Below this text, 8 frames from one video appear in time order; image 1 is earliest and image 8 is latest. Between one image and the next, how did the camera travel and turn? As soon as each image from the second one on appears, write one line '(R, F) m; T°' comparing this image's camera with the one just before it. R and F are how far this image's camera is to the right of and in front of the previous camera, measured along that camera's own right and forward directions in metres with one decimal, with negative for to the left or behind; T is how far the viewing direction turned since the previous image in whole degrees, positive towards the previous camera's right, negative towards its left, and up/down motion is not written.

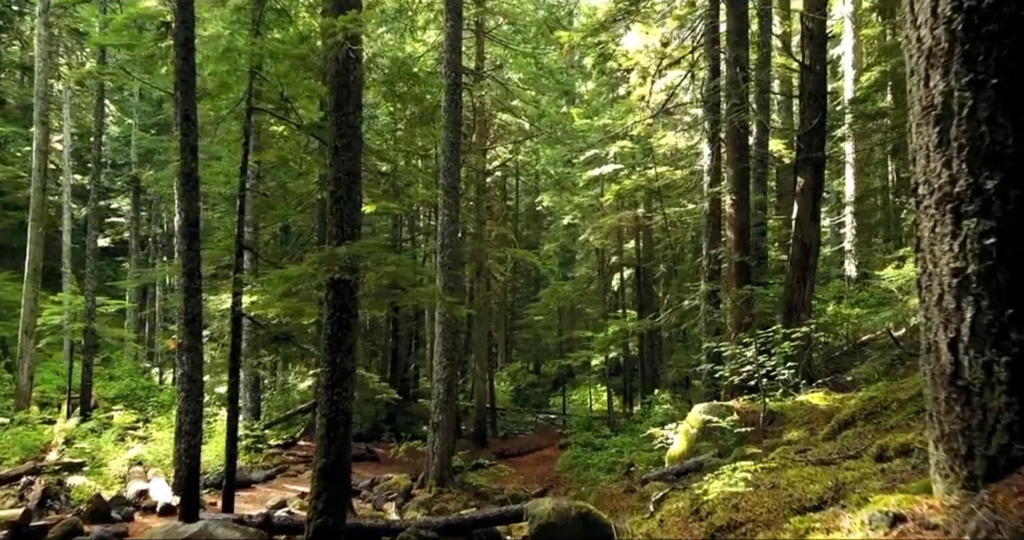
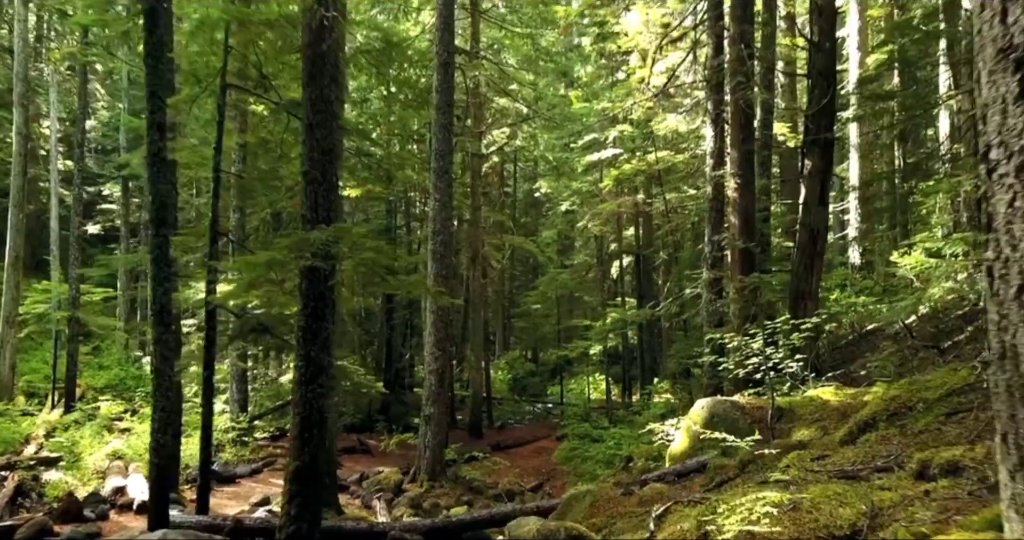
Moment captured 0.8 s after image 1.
(+0.1, +0.5) m; 0°
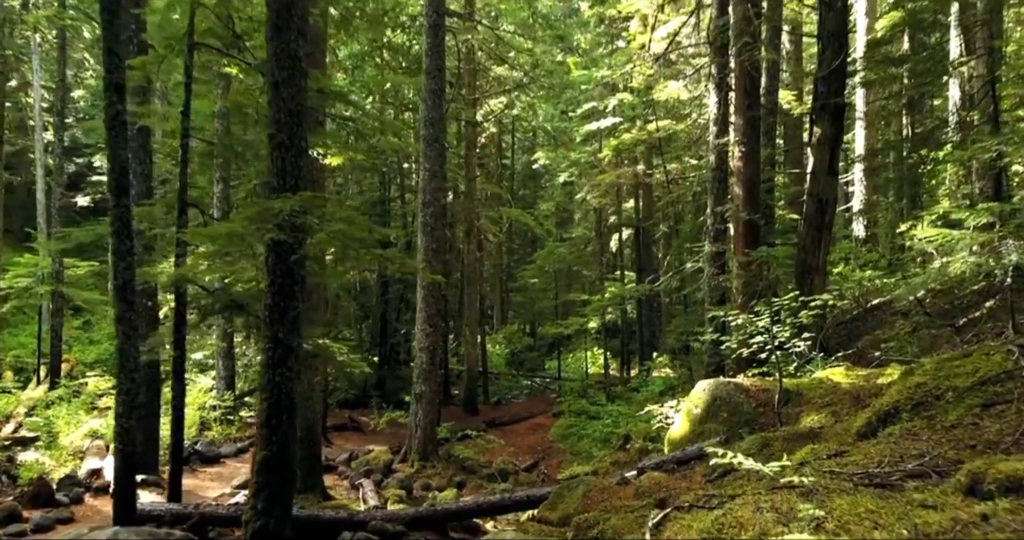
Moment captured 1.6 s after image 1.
(+0.1, +0.5) m; 0°
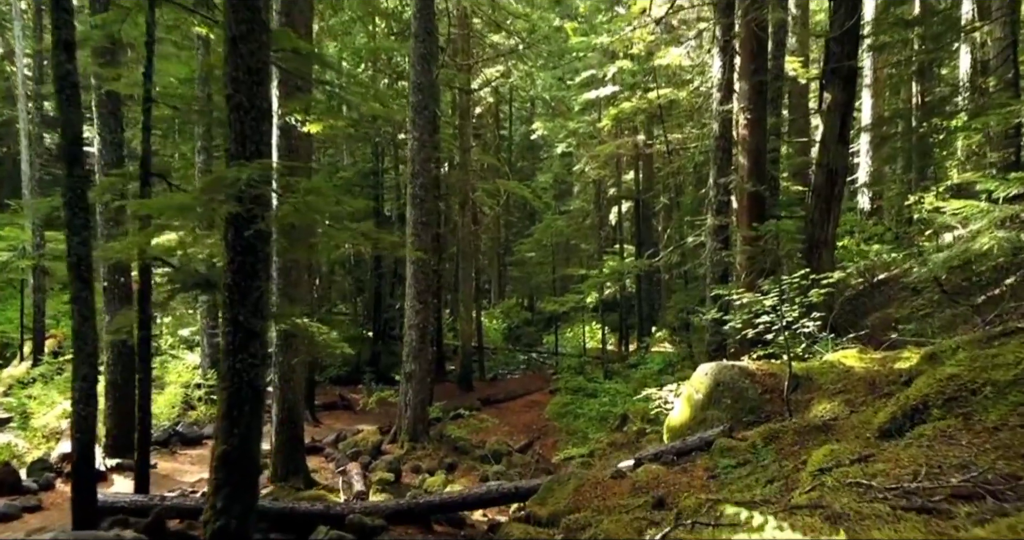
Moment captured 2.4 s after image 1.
(+0.1, +0.6) m; 0°
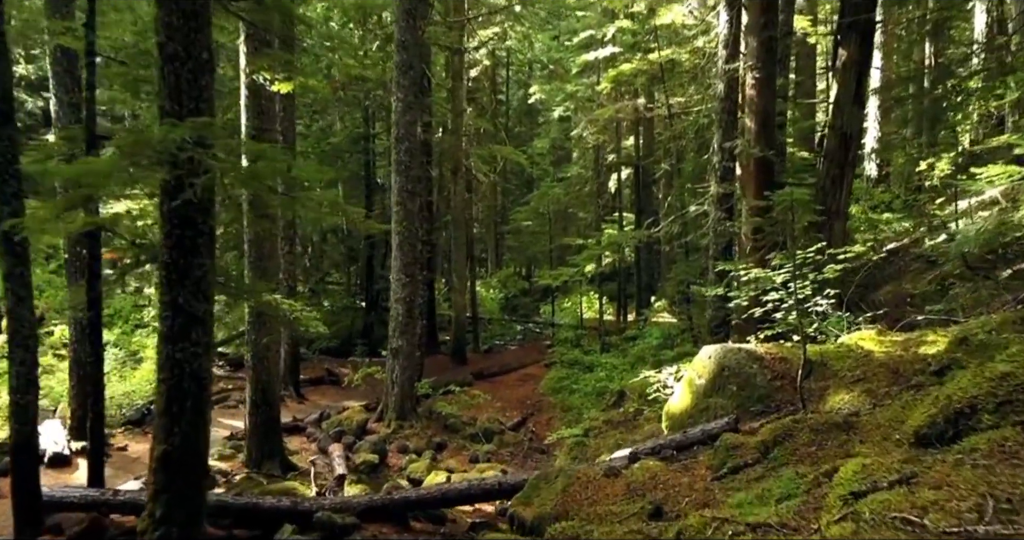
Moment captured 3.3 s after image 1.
(+0.1, +0.7) m; 0°
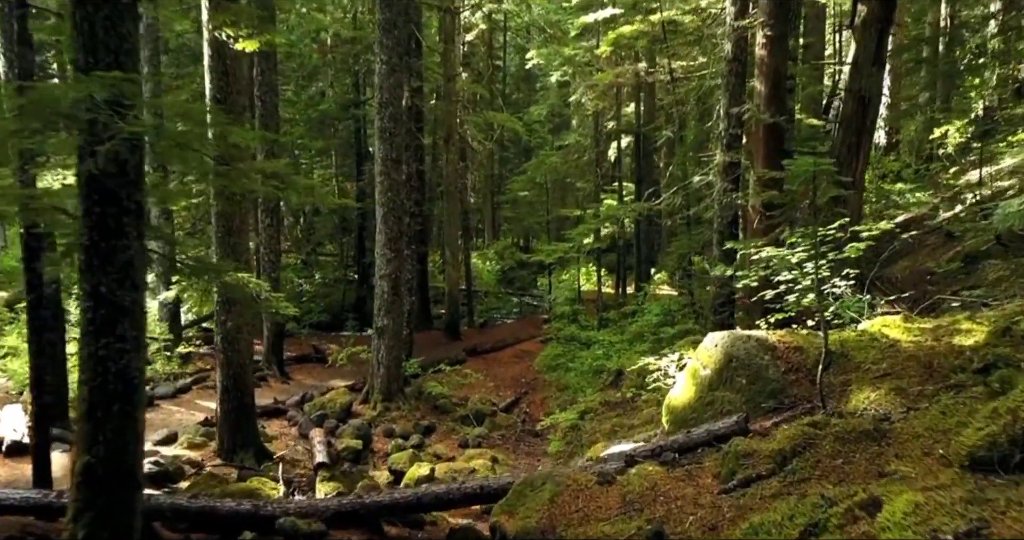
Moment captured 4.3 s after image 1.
(+0.1, +0.7) m; 0°
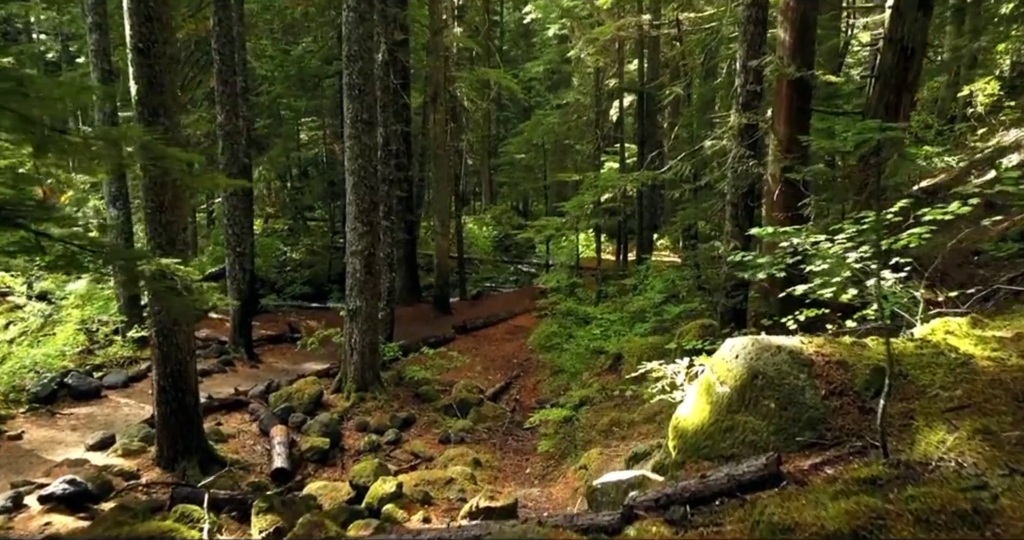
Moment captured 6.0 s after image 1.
(+0.2, +1.2) m; 0°
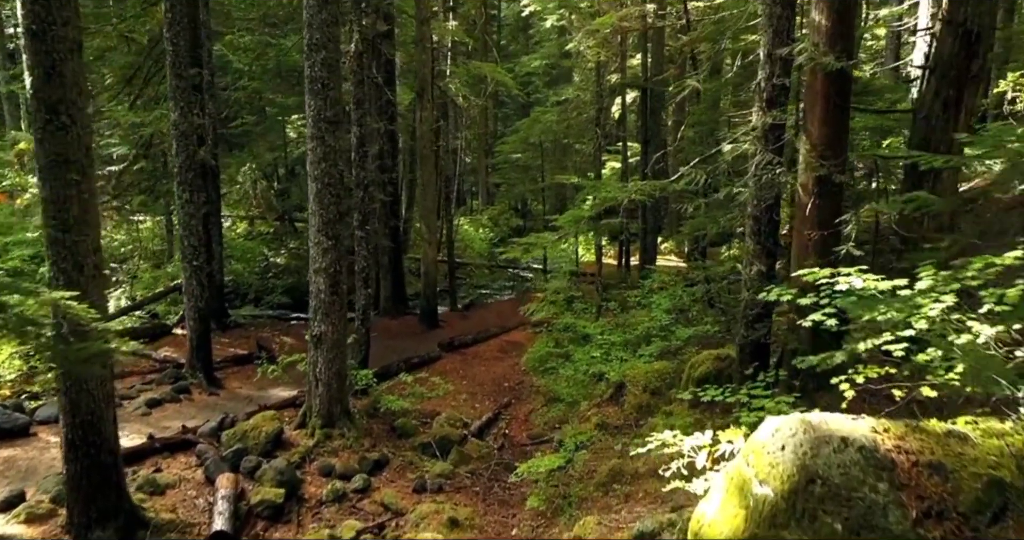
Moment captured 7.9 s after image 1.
(+0.2, +1.3) m; 0°
